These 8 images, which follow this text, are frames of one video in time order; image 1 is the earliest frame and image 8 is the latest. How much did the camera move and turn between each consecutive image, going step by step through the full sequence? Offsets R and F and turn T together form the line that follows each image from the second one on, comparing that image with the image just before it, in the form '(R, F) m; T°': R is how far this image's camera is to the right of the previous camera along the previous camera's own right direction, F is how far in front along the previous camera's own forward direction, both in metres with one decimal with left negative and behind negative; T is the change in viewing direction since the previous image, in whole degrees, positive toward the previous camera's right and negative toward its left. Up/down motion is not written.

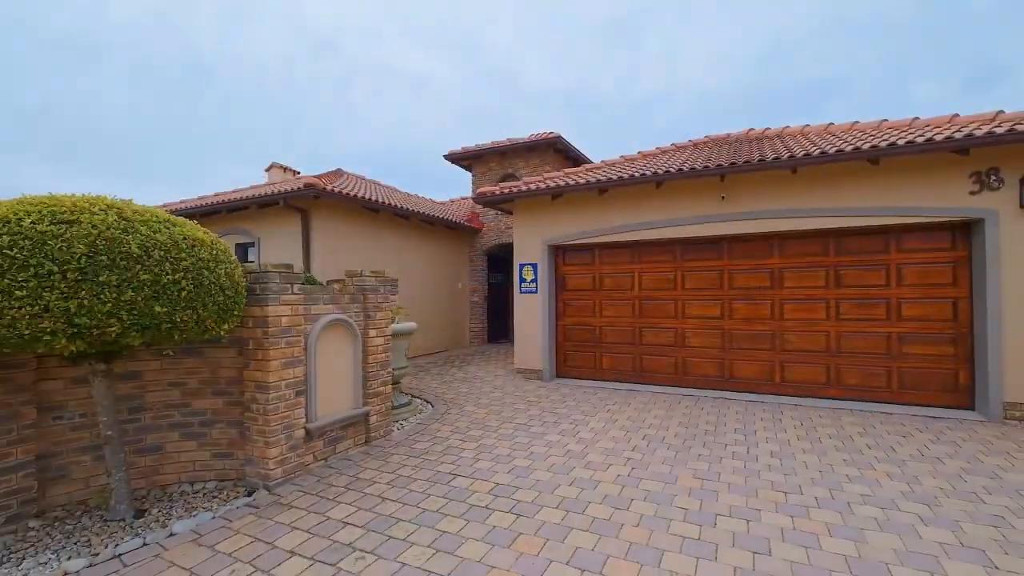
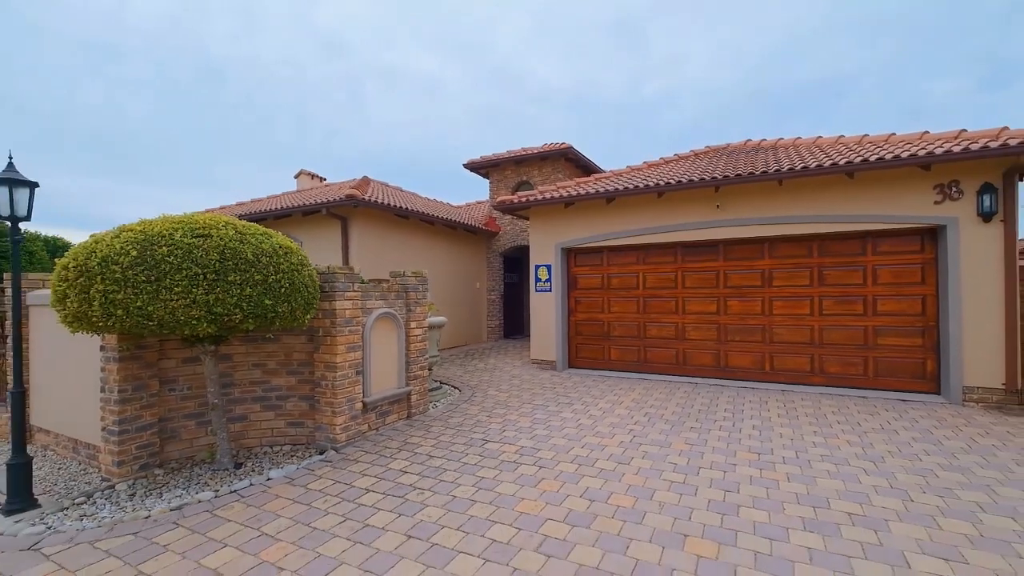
(-0.1, -0.8) m; -1°
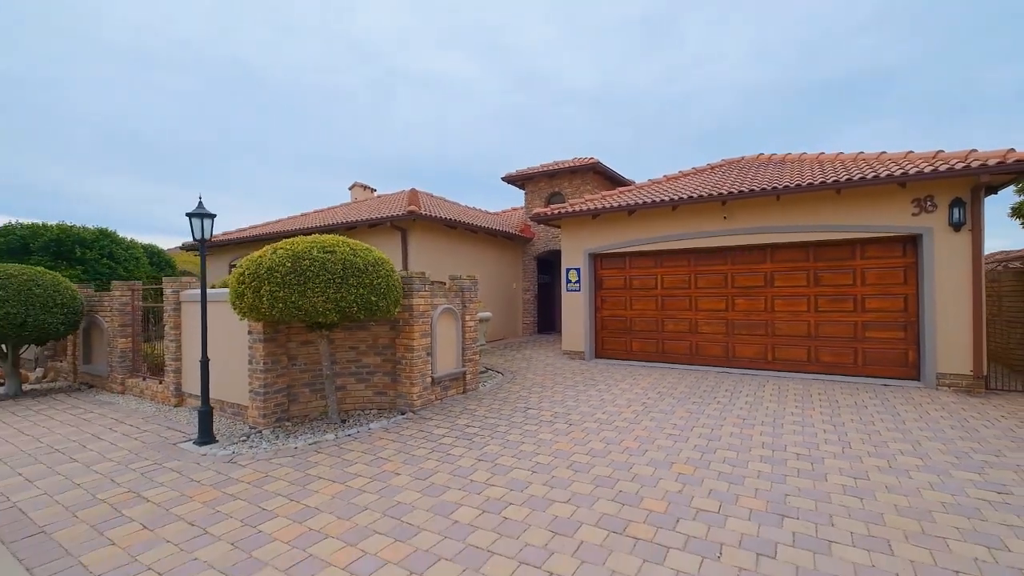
(-0.1, -1.3) m; -4°
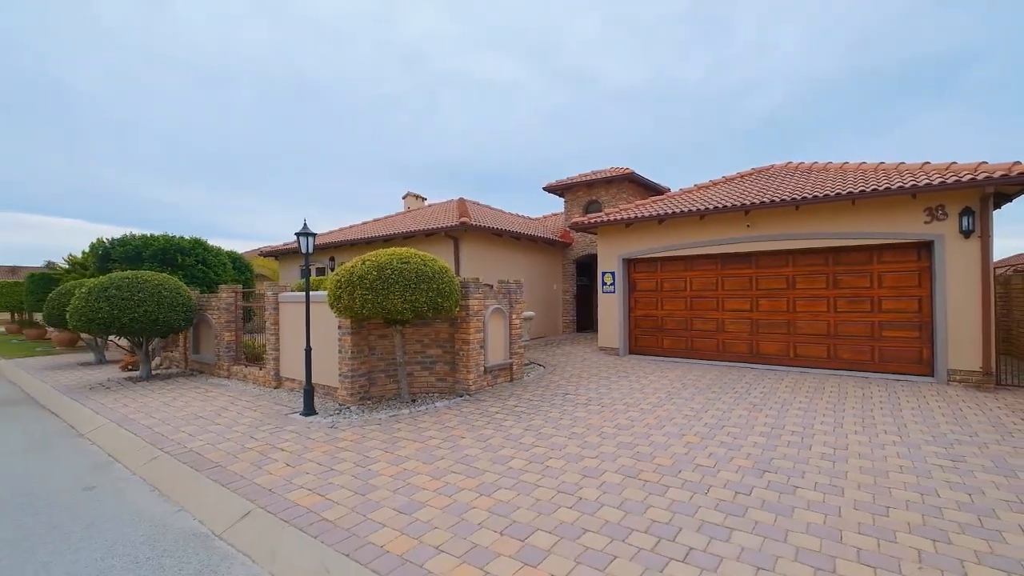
(0.0, -1.1) m; -5°
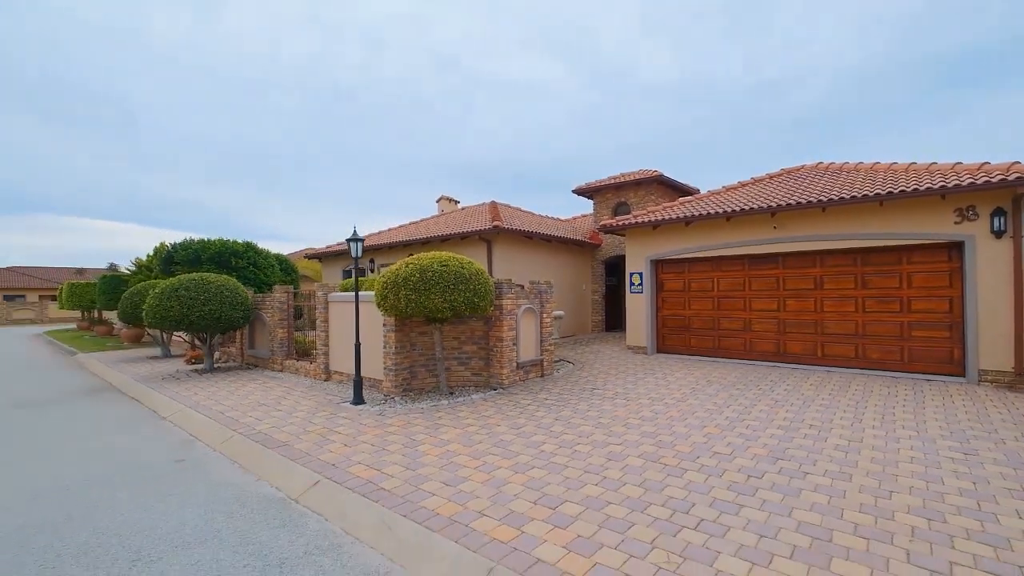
(0.0, -0.5) m; -4°
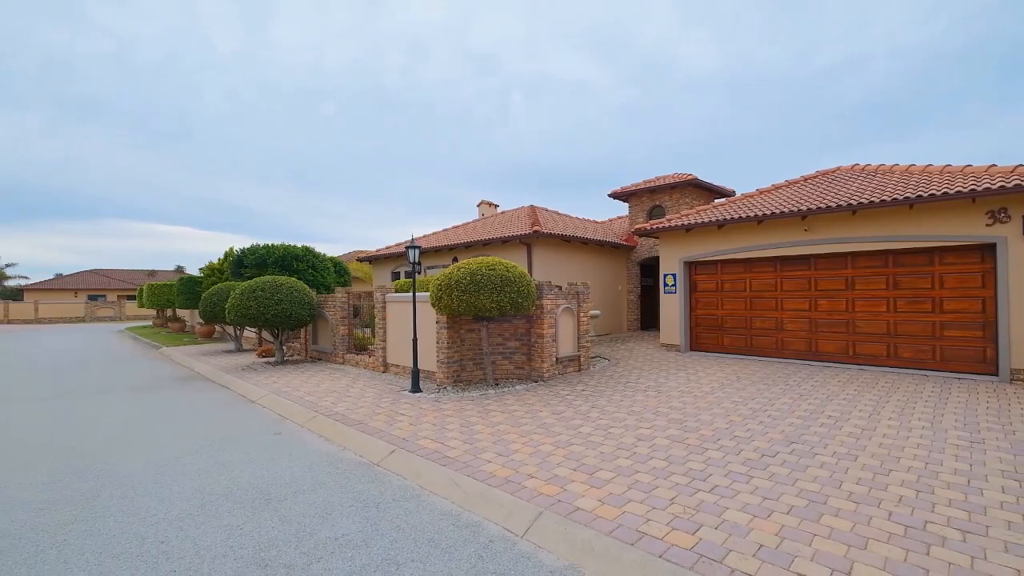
(-0.1, -0.8) m; -5°
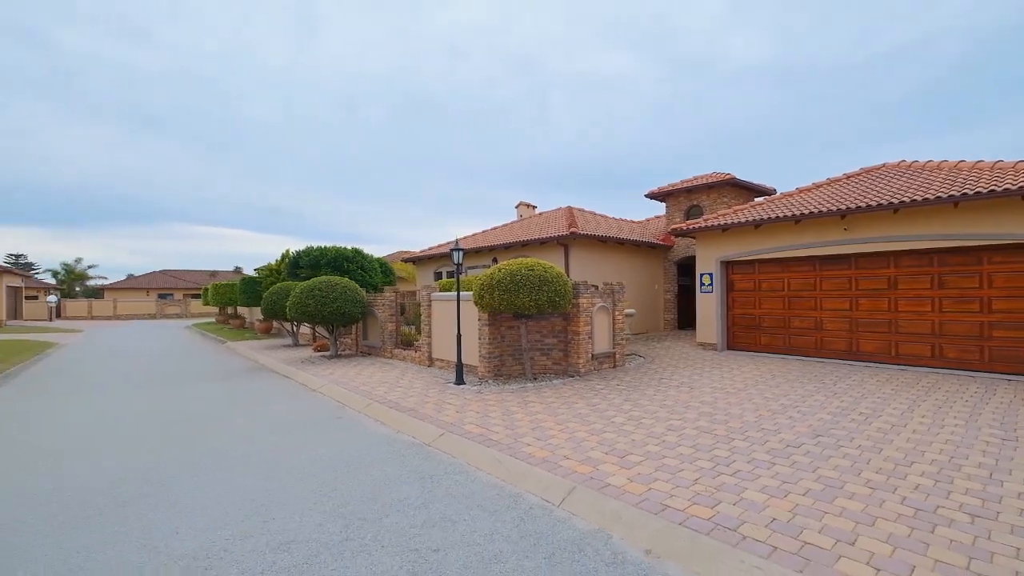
(0.0, -0.5) m; -5°
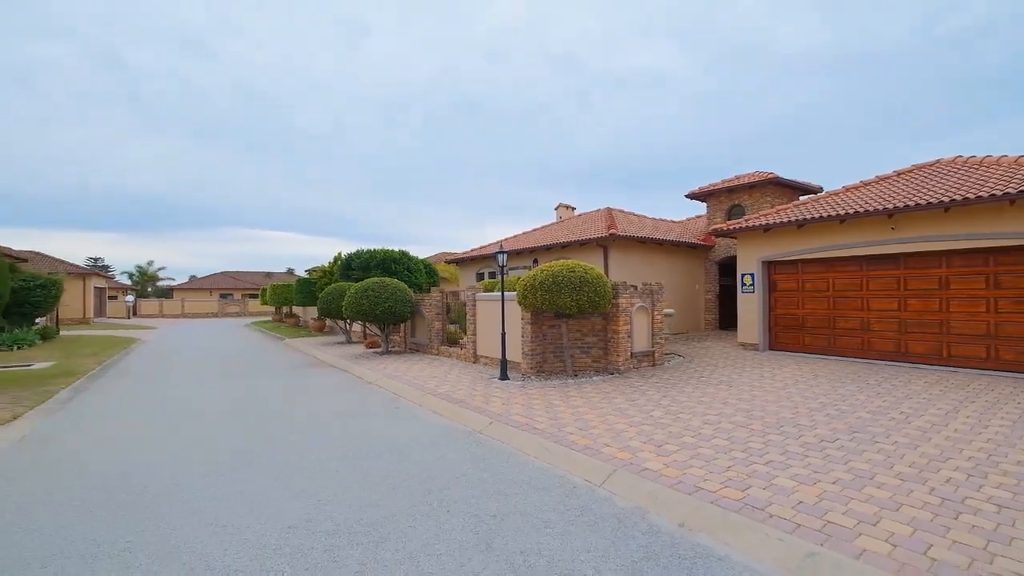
(-0.1, -0.5) m; -5°
